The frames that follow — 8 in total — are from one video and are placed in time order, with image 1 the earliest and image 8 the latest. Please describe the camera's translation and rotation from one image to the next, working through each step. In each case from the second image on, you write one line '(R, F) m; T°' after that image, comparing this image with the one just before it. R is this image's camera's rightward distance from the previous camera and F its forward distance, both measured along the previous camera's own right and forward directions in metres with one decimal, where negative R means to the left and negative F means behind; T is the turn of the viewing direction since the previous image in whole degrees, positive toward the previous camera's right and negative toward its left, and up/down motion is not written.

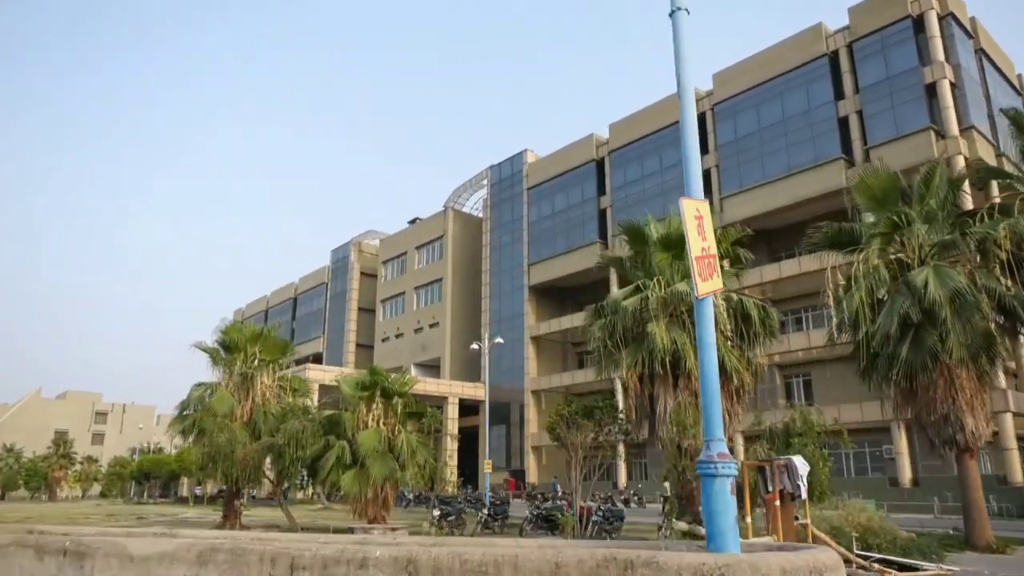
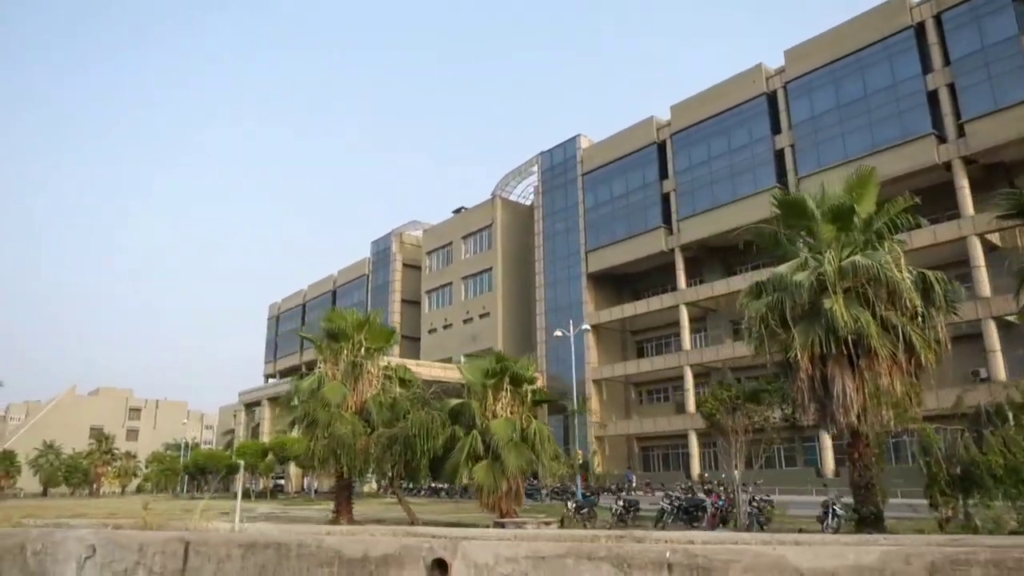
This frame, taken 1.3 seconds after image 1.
(-3.2, +1.1) m; -1°
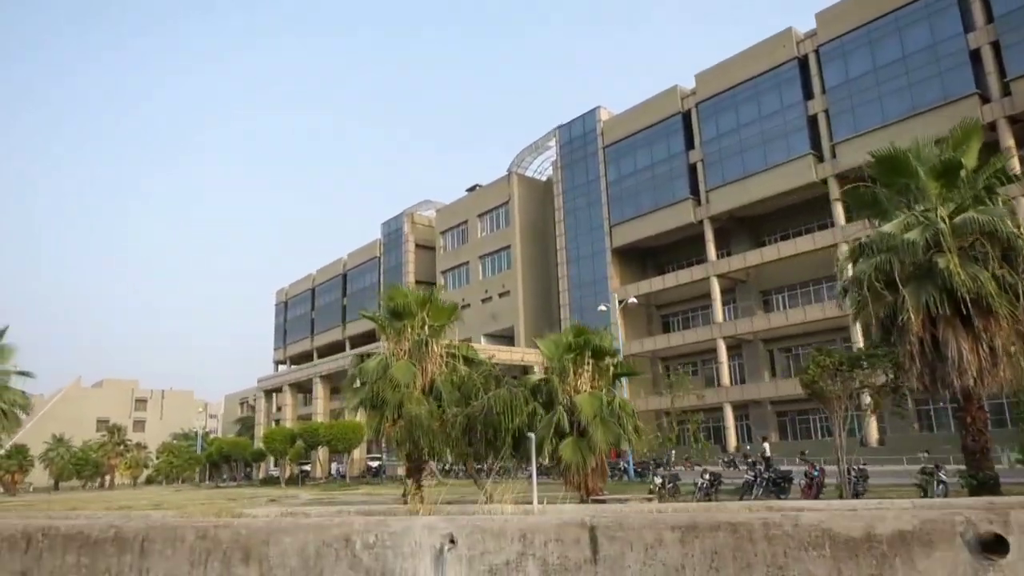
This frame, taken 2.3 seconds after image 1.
(-2.2, +0.7) m; +1°
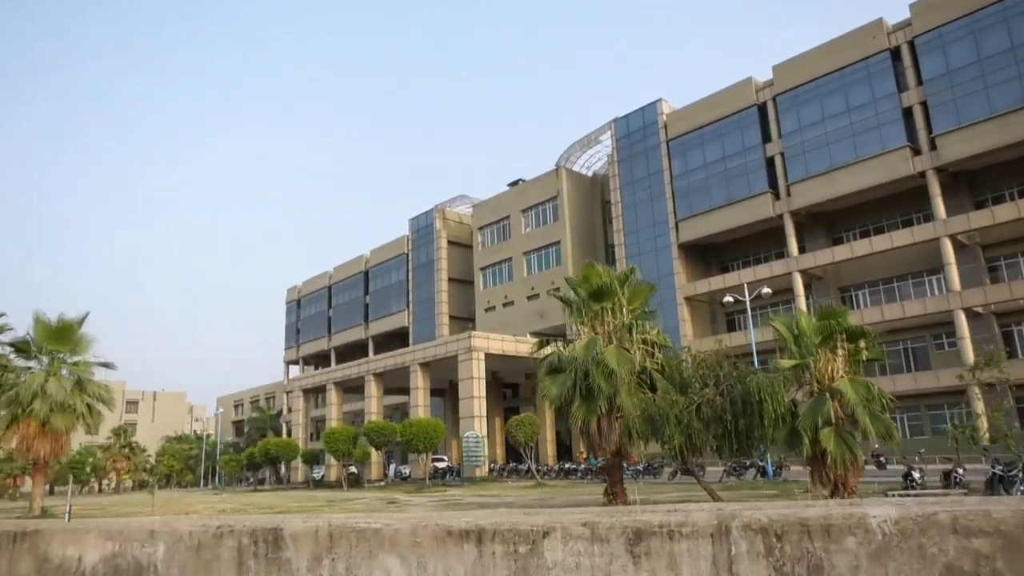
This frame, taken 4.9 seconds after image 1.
(-6.4, +2.0) m; +3°
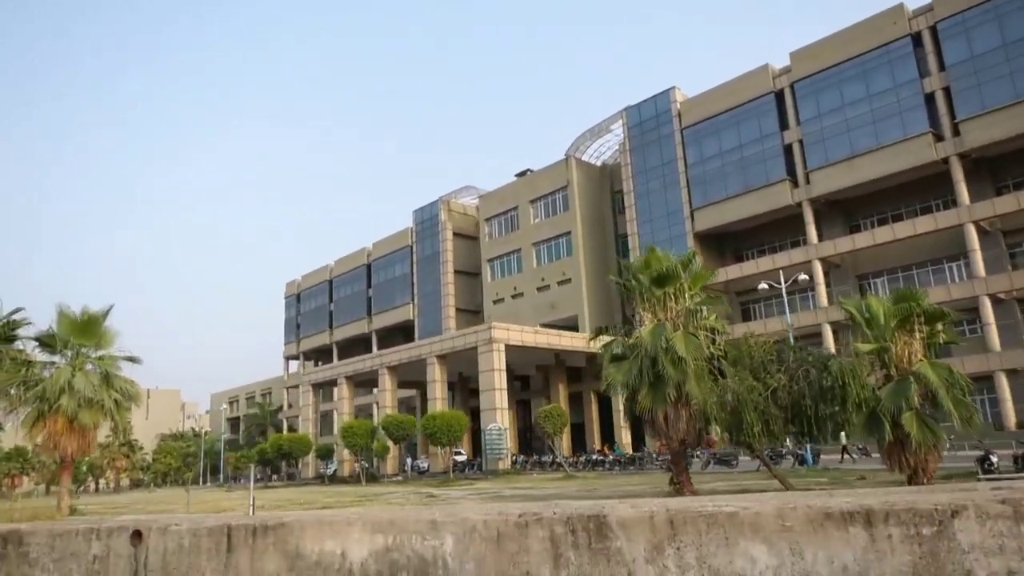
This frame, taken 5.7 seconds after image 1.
(-1.9, +0.5) m; +1°
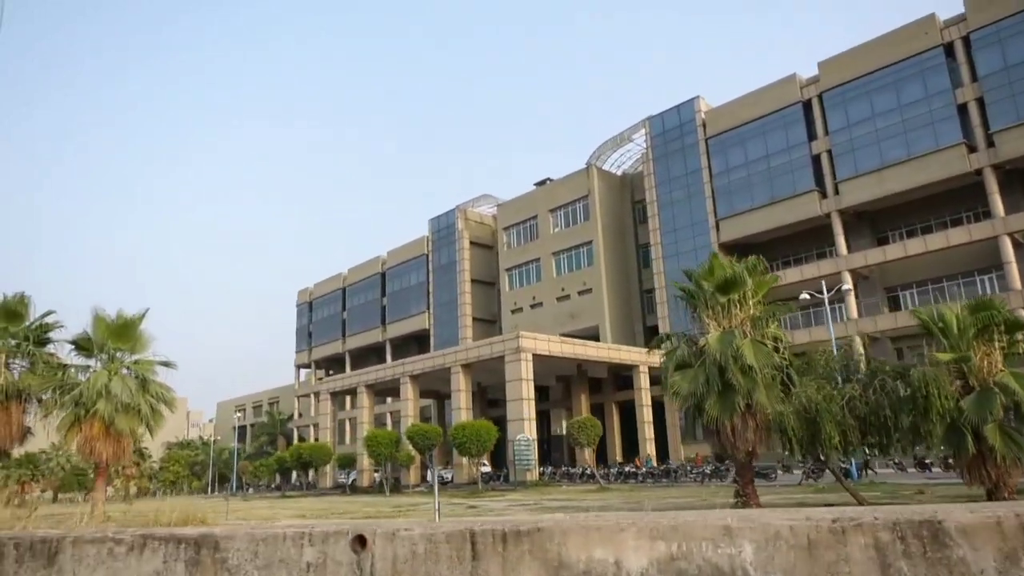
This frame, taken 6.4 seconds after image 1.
(-1.6, +0.4) m; 0°
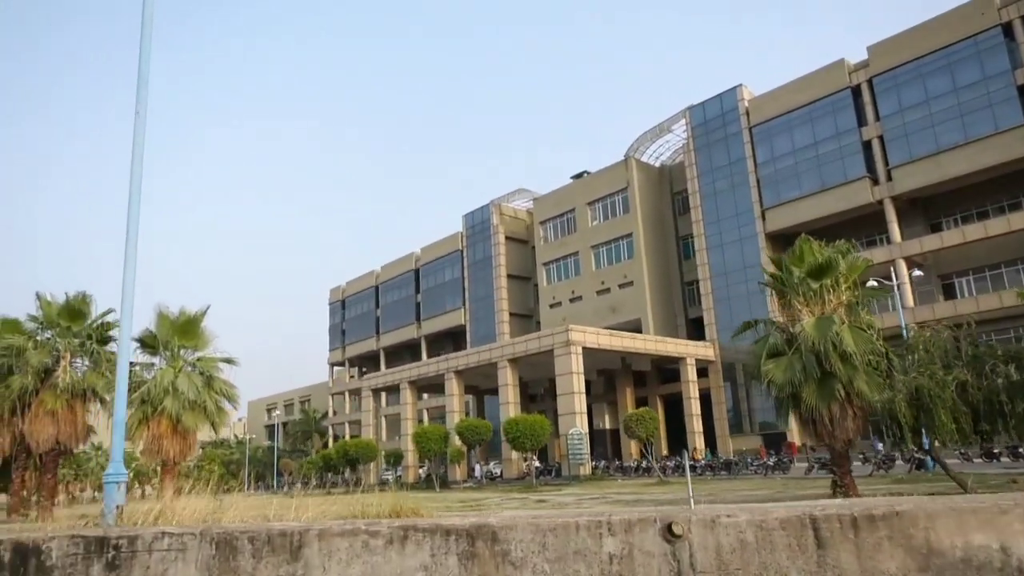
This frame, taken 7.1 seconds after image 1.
(-1.7, +0.4) m; -1°
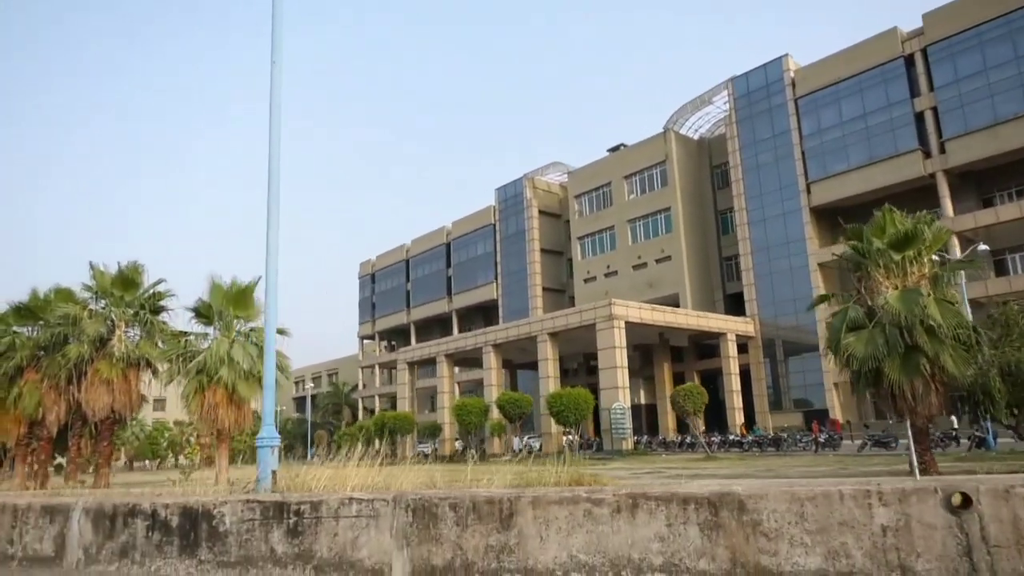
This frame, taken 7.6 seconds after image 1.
(-1.3, +0.3) m; -1°
